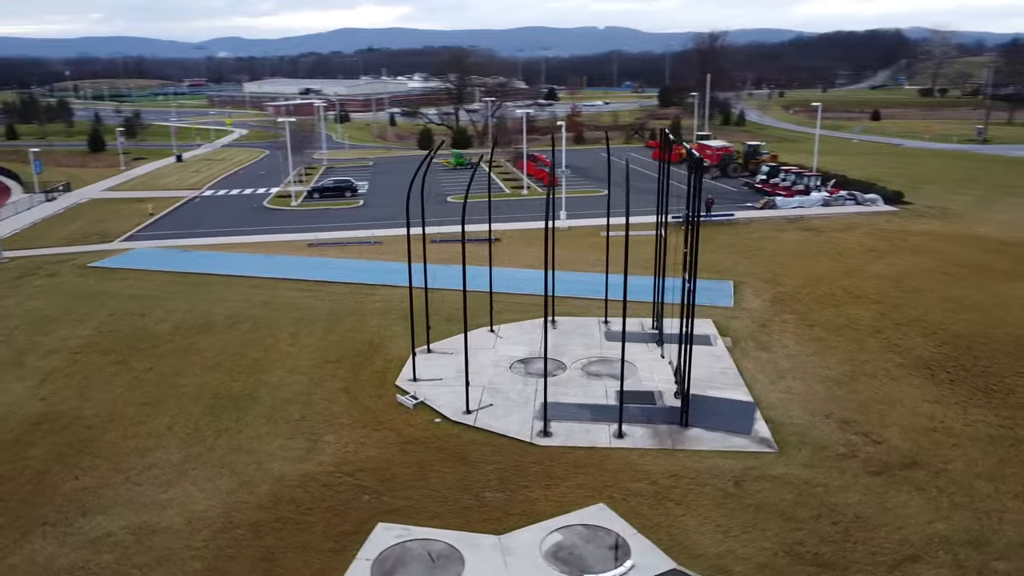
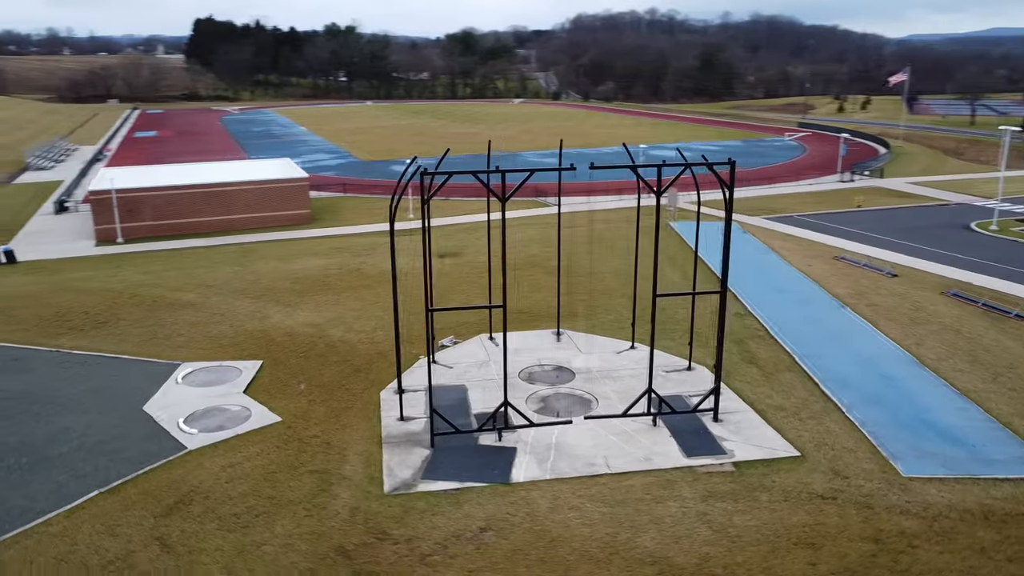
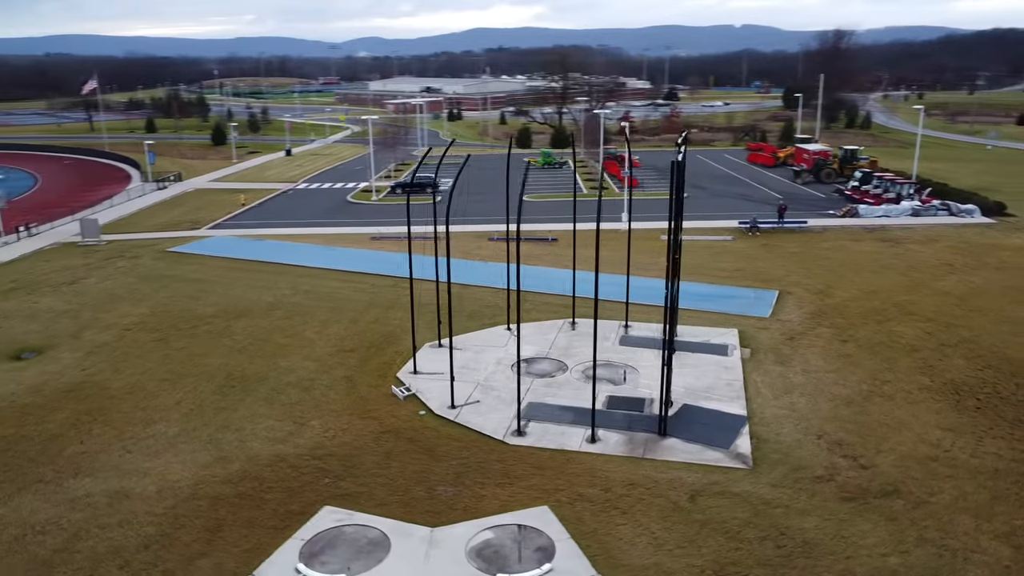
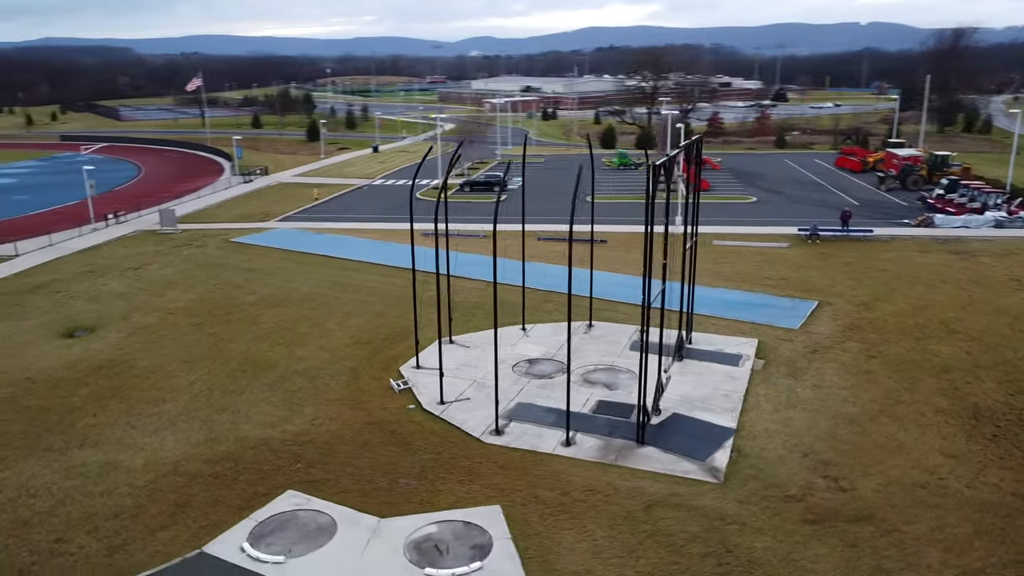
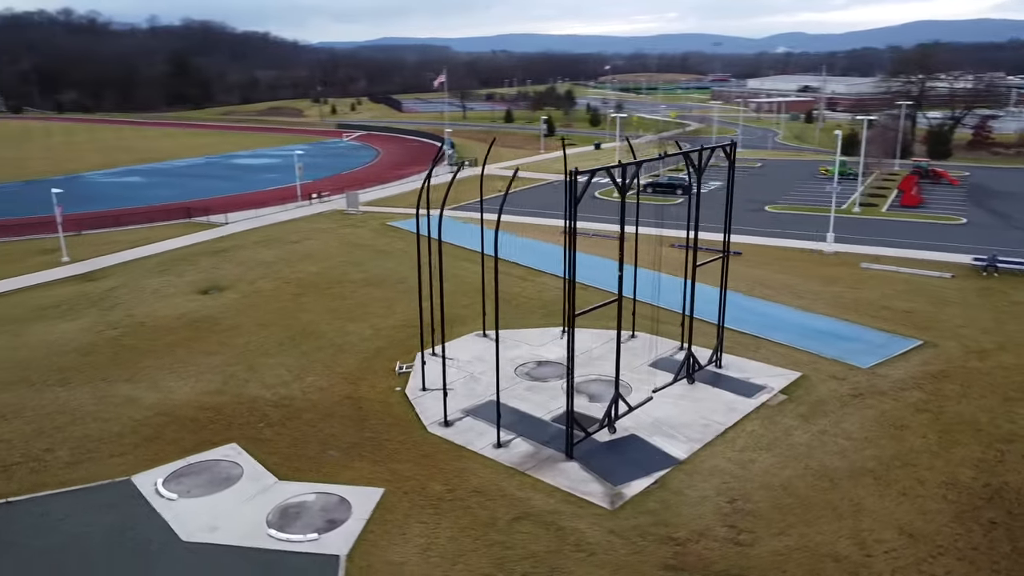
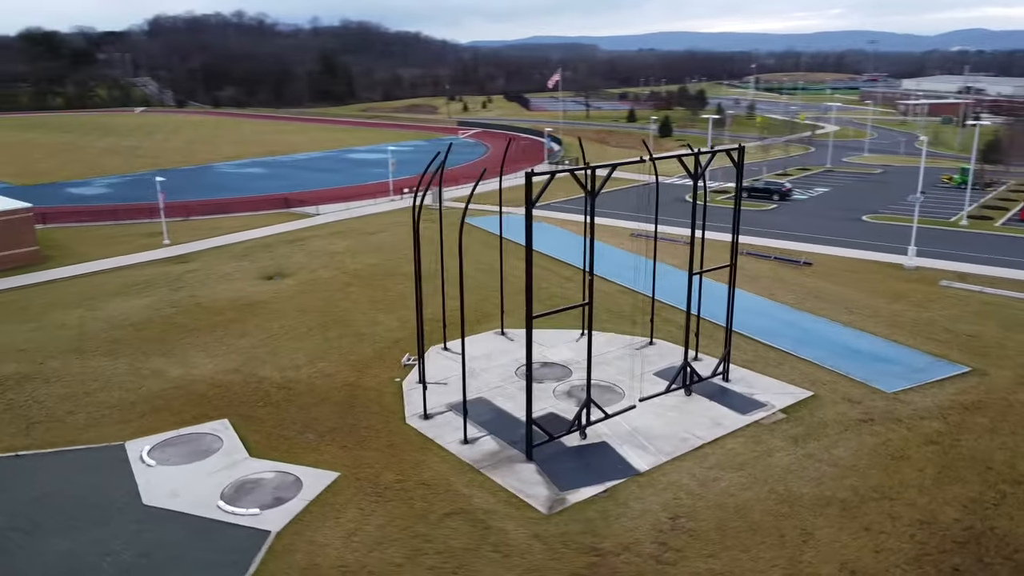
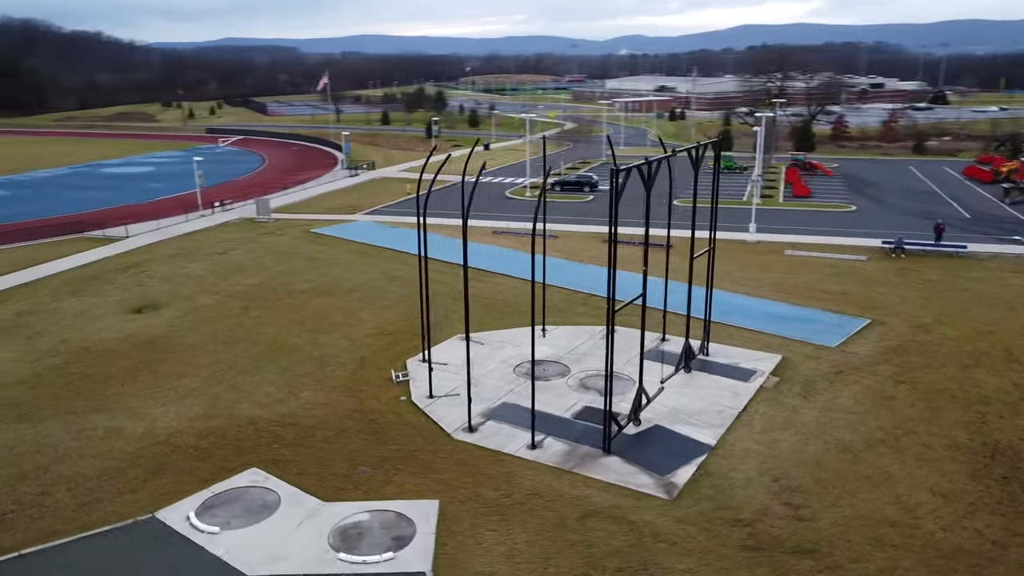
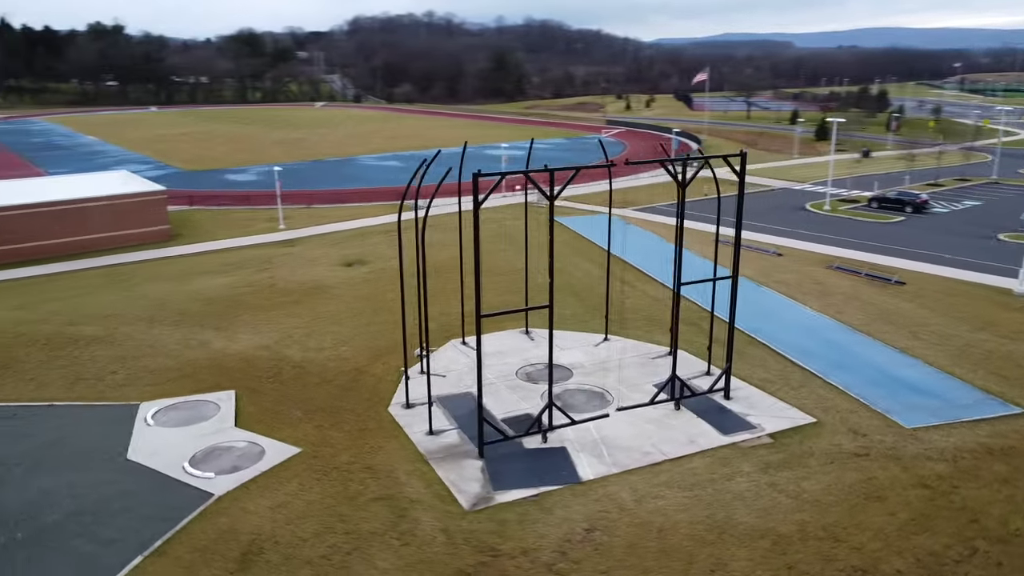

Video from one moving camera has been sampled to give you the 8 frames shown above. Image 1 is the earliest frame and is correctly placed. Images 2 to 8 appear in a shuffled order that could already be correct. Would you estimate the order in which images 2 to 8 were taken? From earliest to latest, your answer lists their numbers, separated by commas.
3, 4, 7, 5, 6, 8, 2
